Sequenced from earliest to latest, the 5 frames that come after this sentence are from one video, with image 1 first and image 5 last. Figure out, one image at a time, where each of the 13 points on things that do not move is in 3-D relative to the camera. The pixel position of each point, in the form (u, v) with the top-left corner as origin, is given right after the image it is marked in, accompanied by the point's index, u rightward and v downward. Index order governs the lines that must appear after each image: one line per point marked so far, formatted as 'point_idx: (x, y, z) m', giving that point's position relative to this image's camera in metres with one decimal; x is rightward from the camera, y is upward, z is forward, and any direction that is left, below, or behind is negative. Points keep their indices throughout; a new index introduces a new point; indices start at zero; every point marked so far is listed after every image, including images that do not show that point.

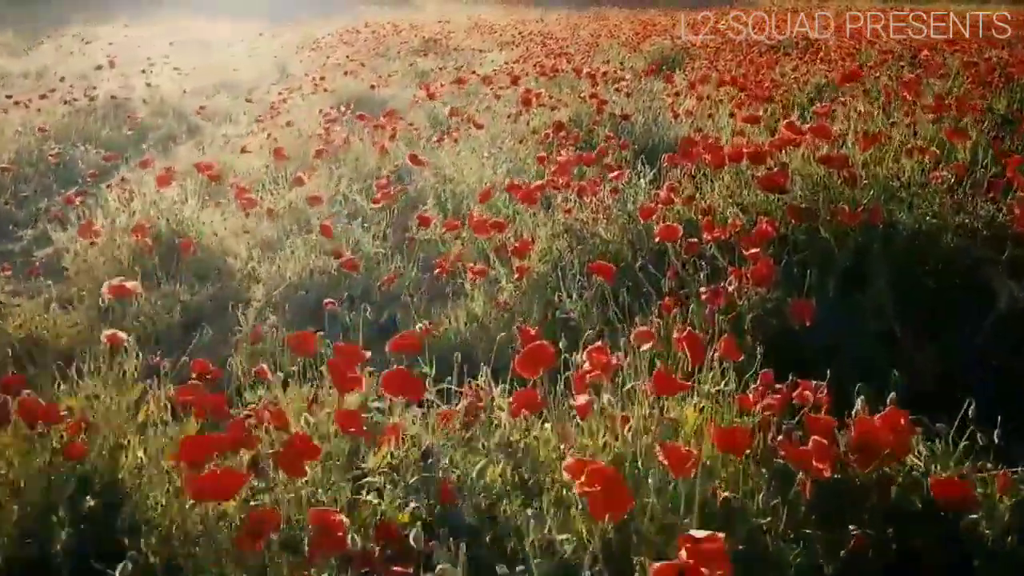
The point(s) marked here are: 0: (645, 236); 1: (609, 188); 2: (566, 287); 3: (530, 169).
0: (+0.2, +0.1, +1.5) m
1: (+0.2, +0.2, +1.6) m
2: (+0.1, 0.0, +1.5) m
3: (0.0, +0.3, +2.2) m
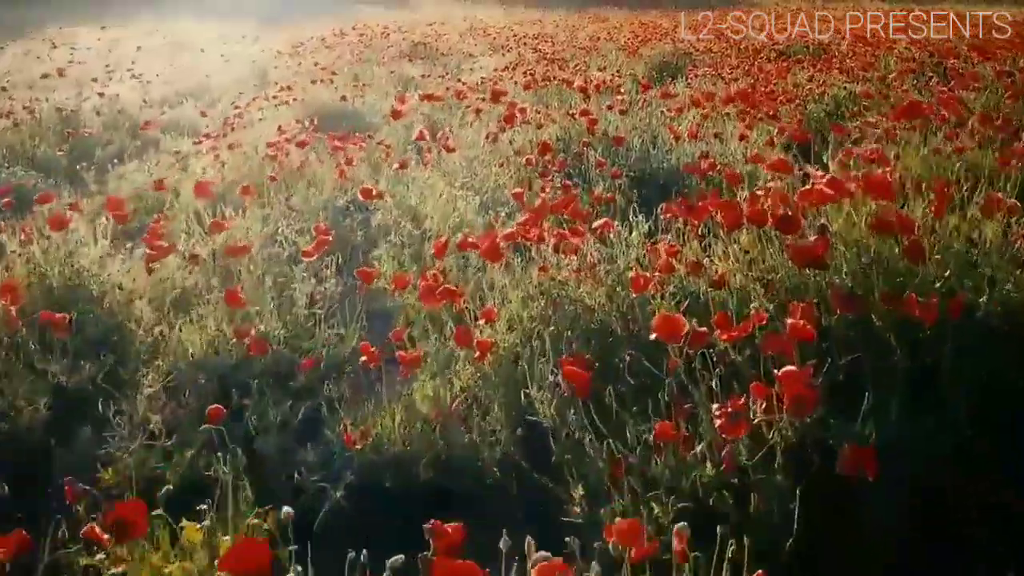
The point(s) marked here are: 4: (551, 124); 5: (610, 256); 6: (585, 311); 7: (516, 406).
0: (+0.2, 0.0, +1.2) m
1: (+0.1, +0.1, +1.3) m
2: (0.0, -0.1, +1.1) m
3: (0.0, +0.2, +1.9) m
4: (+0.1, +0.4, +2.4) m
5: (+0.1, 0.0, +1.3) m
6: (+0.1, 0.0, +1.2) m
7: (0.0, -0.1, +1.1) m
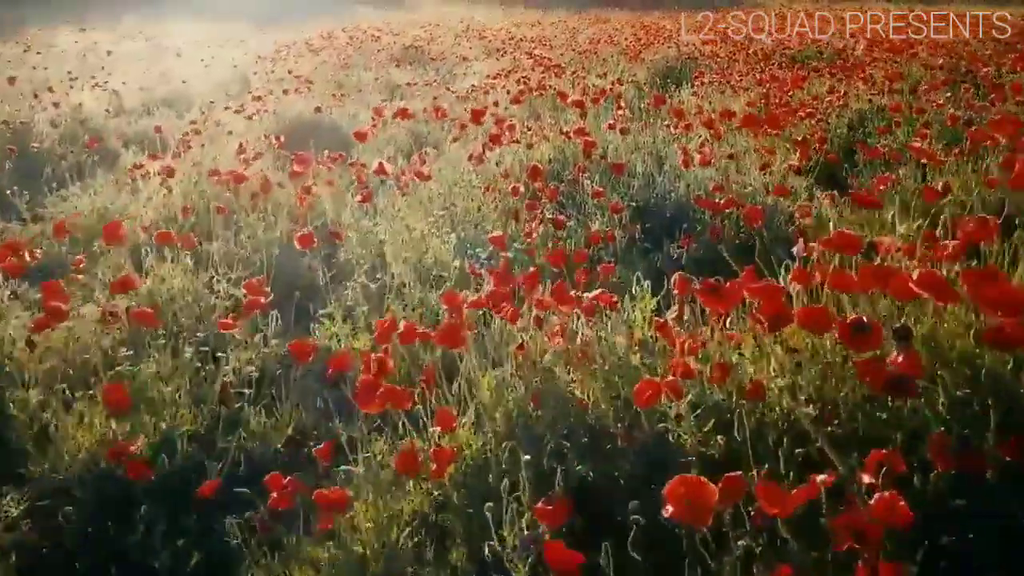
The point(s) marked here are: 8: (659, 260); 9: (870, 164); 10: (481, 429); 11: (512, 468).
0: (+0.1, -0.1, +0.9) m
1: (+0.1, 0.0, +1.0) m
2: (0.0, -0.2, +0.9) m
3: (0.0, +0.1, +1.6) m
4: (+0.1, +0.3, +2.2) m
5: (+0.1, 0.0, +1.0) m
6: (+0.1, -0.1, +0.9) m
7: (0.0, -0.2, +0.8) m
8: (+0.3, 0.0, +1.6) m
9: (+0.8, +0.3, +2.0) m
10: (0.0, -0.1, +0.9) m
11: (0.0, -0.2, +0.9) m
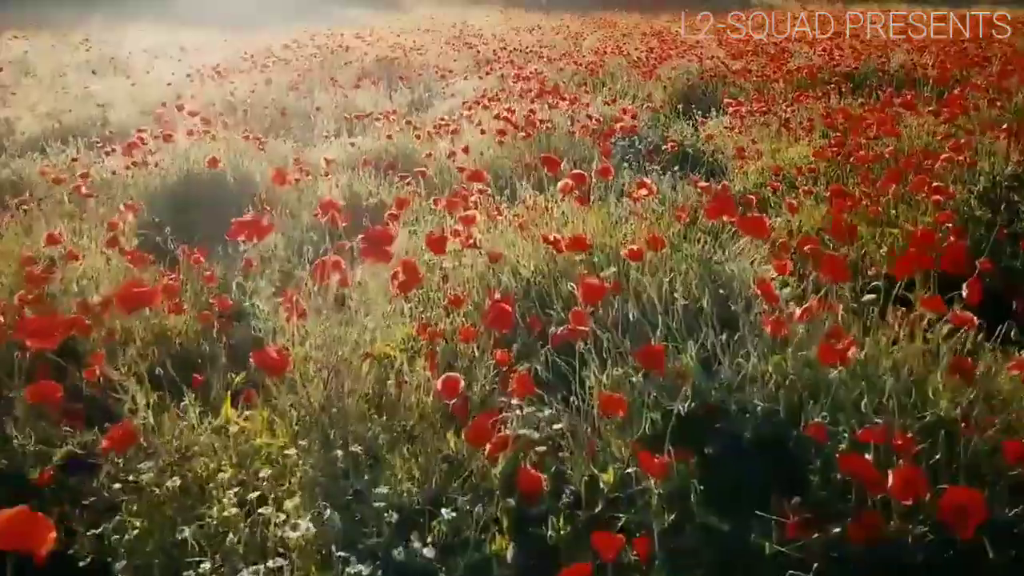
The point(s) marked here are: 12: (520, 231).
0: (+0.1, -0.4, +0.1) m
1: (0.0, -0.3, +0.2) m
2: (-0.1, -0.5, 0.0) m
3: (-0.1, -0.2, +0.8) m
4: (0.0, +0.1, +1.3) m
5: (0.0, -0.3, +0.2) m
6: (0.0, -0.4, +0.1) m
7: (-0.1, -0.5, 0.0) m
8: (+0.2, -0.2, +0.8) m
9: (+0.7, 0.0, +1.1) m
10: (-0.1, -0.4, +0.1) m
11: (-0.1, -0.5, +0.1) m
12: (0.0, +0.1, +1.3) m
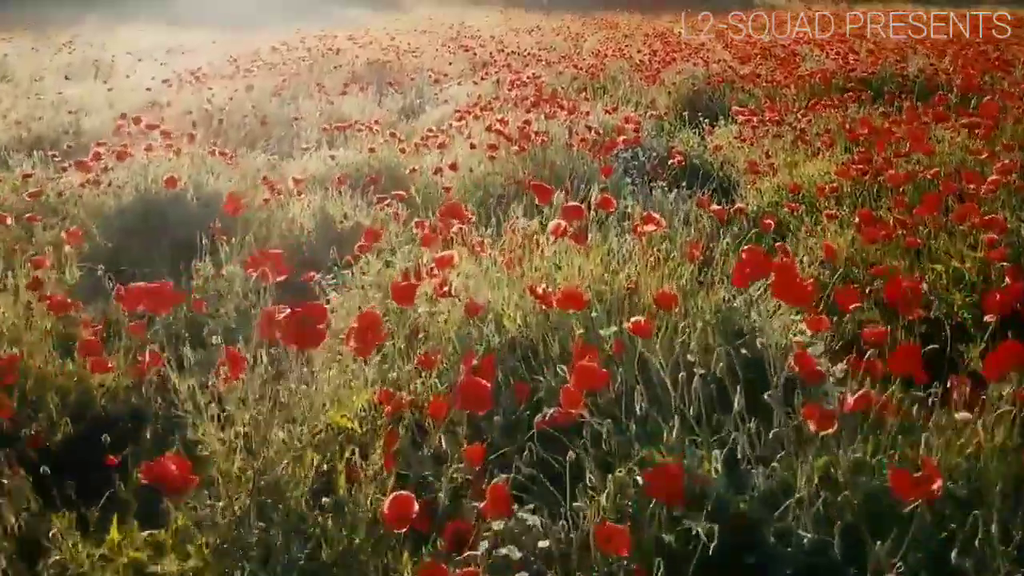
0: (0.0, -0.5, -0.2) m
1: (0.0, -0.4, 0.0) m
2: (-0.1, -0.6, -0.2) m
3: (-0.1, -0.3, +0.5) m
4: (0.0, 0.0, +1.1) m
5: (0.0, -0.4, 0.0) m
6: (0.0, -0.5, -0.1) m
7: (-0.1, -0.6, -0.2) m
8: (+0.2, -0.3, +0.6) m
9: (+0.7, -0.1, +0.9) m
10: (-0.1, -0.5, -0.1) m
11: (-0.1, -0.5, -0.2) m
12: (0.0, 0.0, +1.1) m
